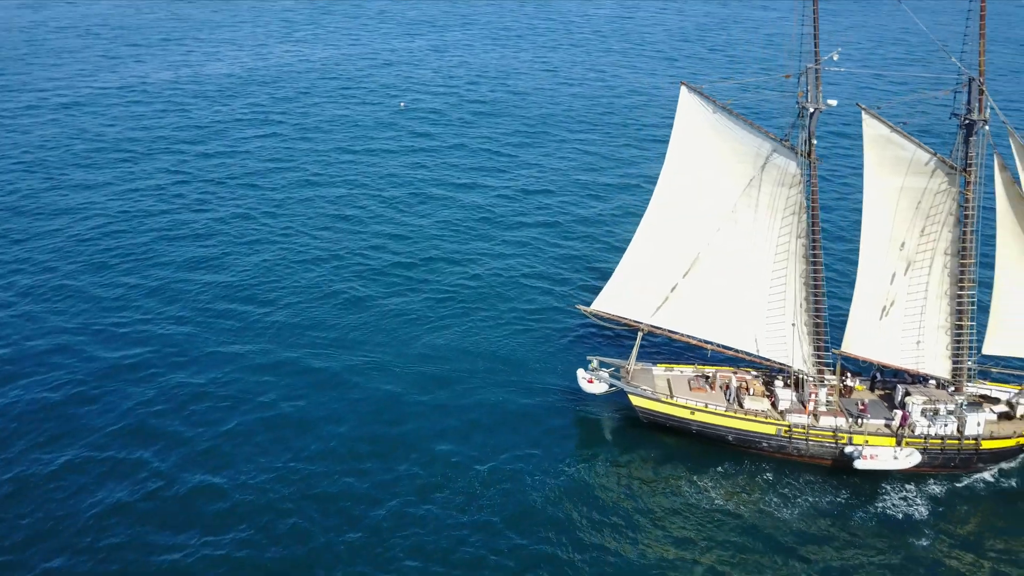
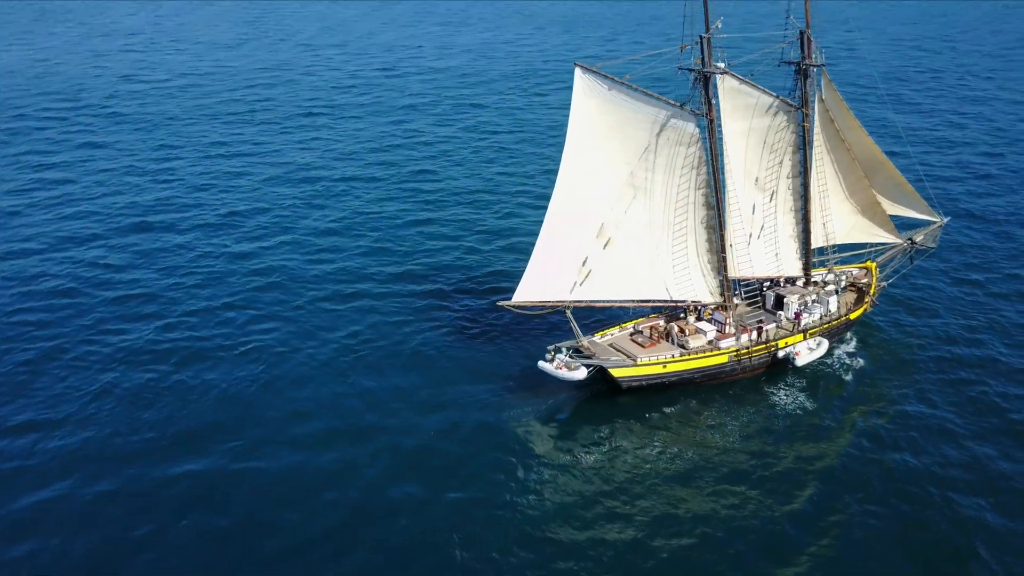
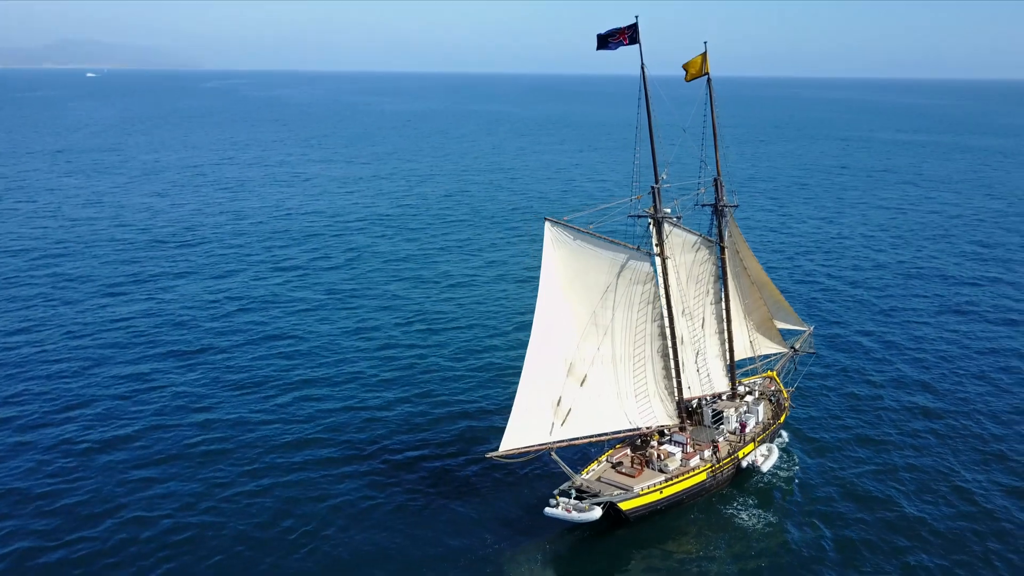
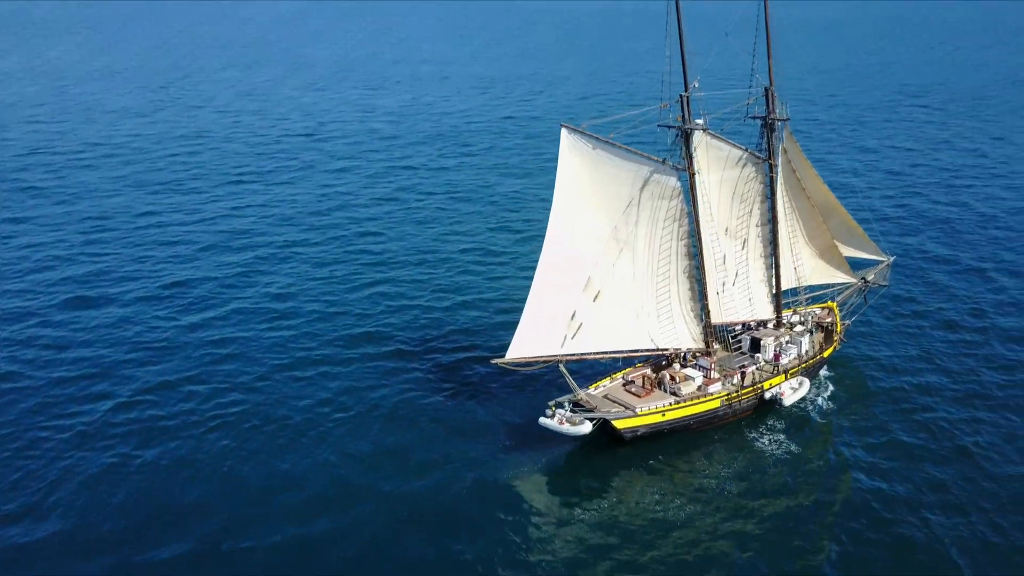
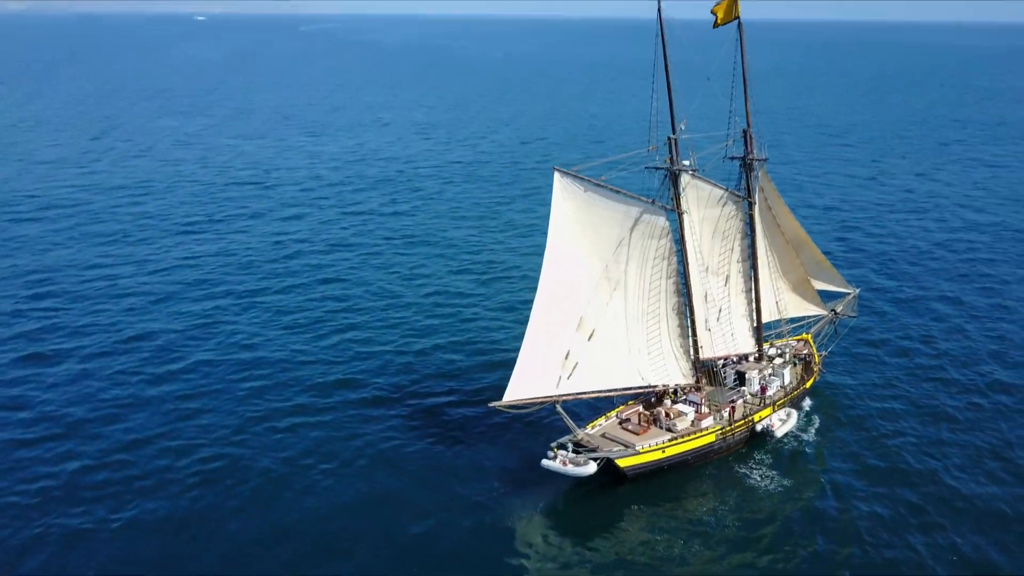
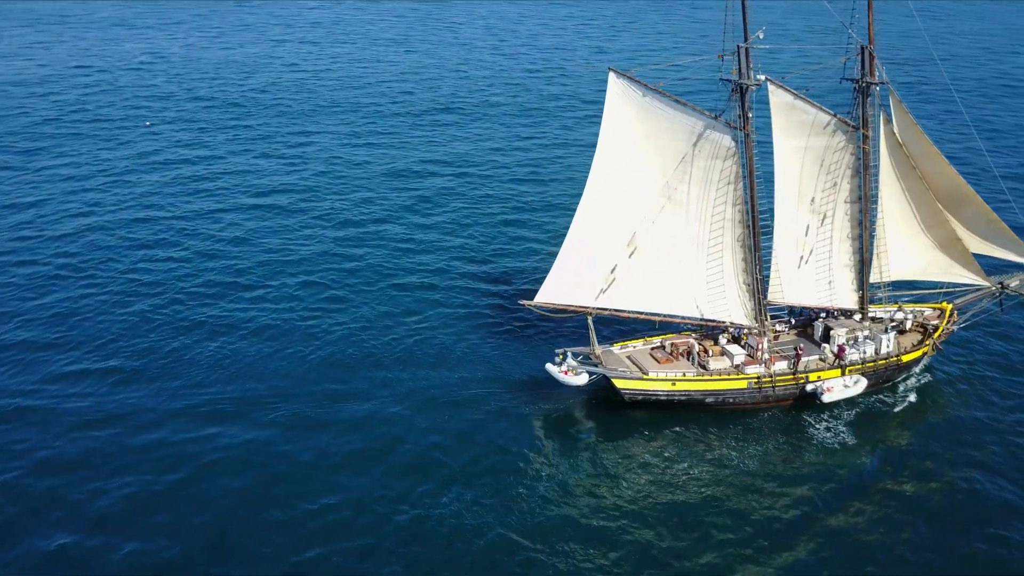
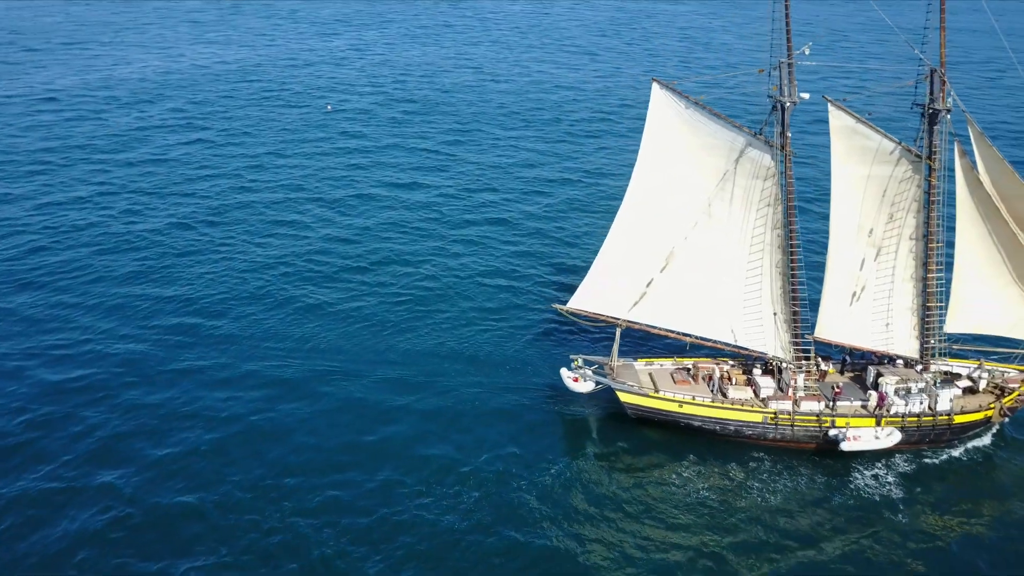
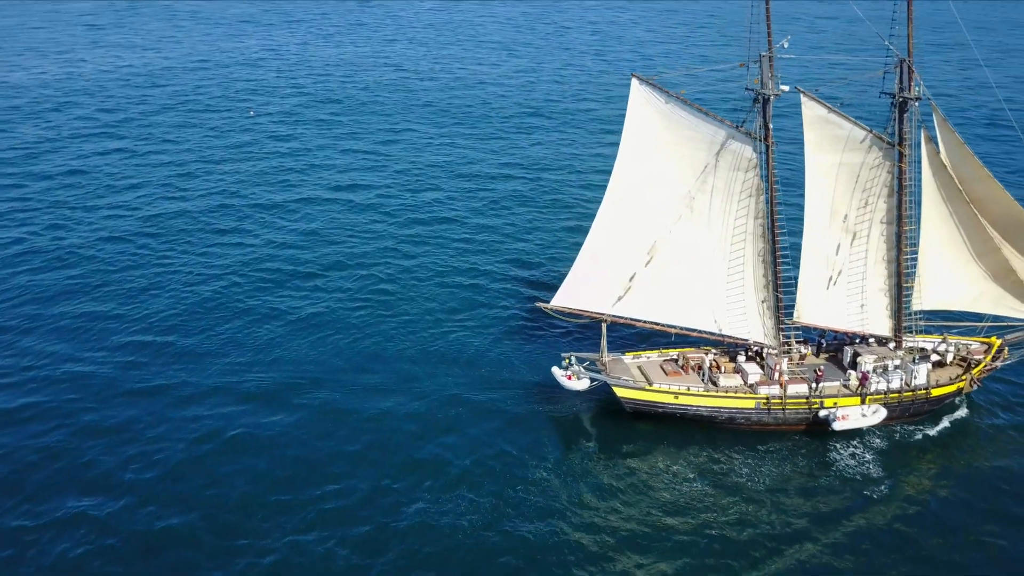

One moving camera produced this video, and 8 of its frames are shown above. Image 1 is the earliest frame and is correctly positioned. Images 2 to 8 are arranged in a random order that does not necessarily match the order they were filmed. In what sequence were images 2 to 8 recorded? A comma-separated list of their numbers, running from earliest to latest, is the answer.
7, 8, 6, 2, 4, 5, 3
